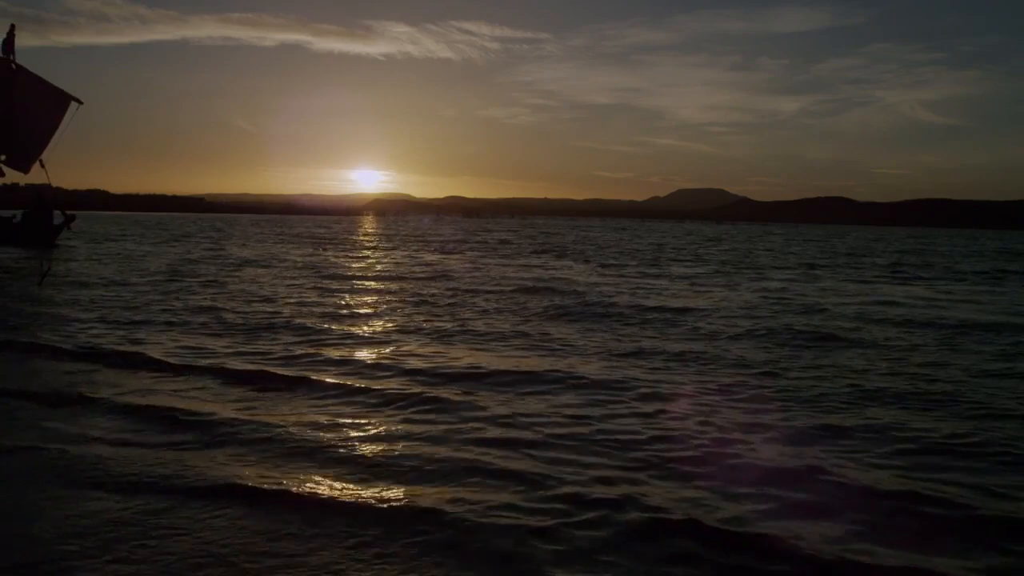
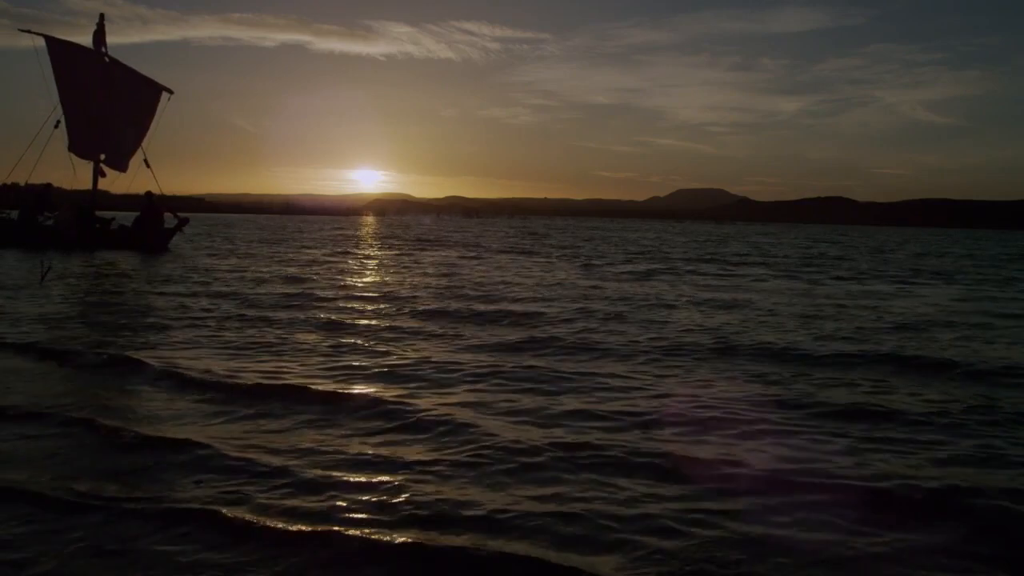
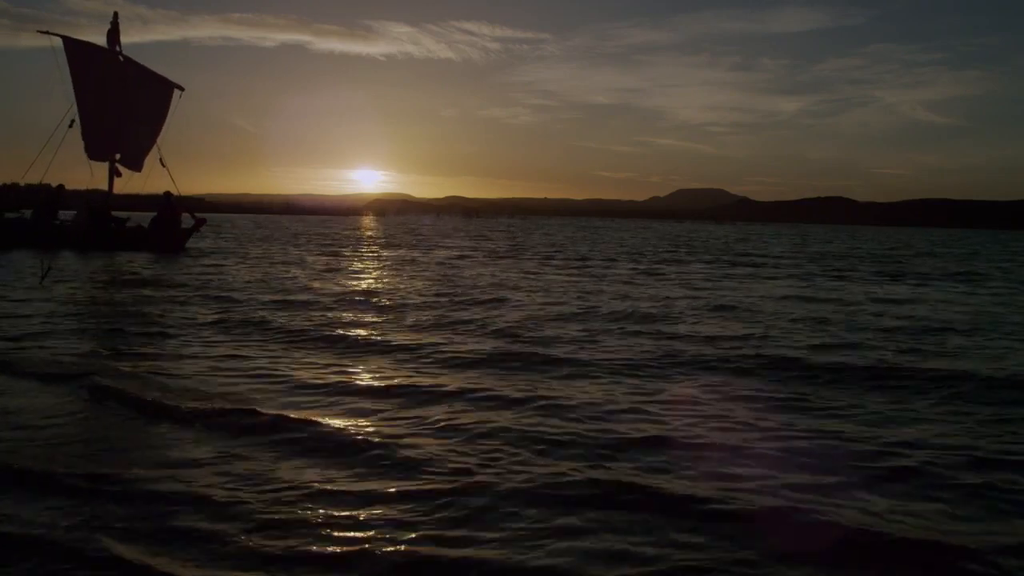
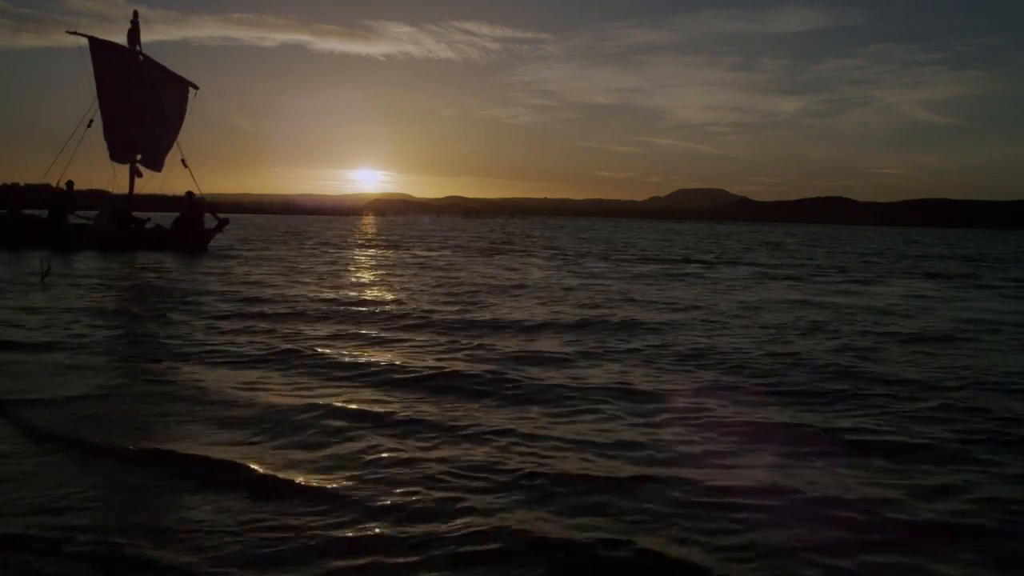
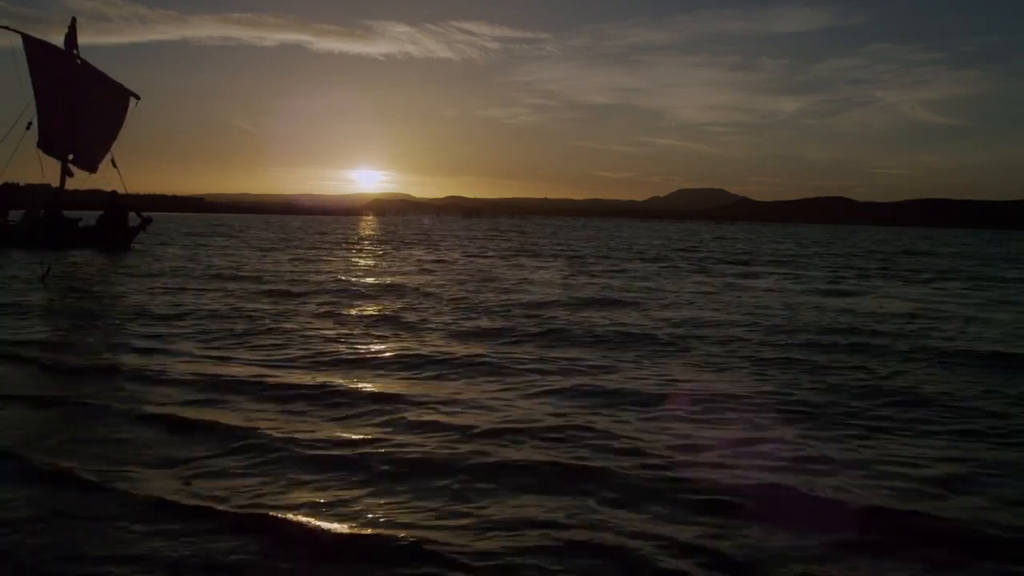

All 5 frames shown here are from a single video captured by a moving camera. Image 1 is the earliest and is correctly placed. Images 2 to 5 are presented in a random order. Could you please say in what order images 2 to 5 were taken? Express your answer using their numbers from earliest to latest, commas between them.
5, 2, 3, 4
